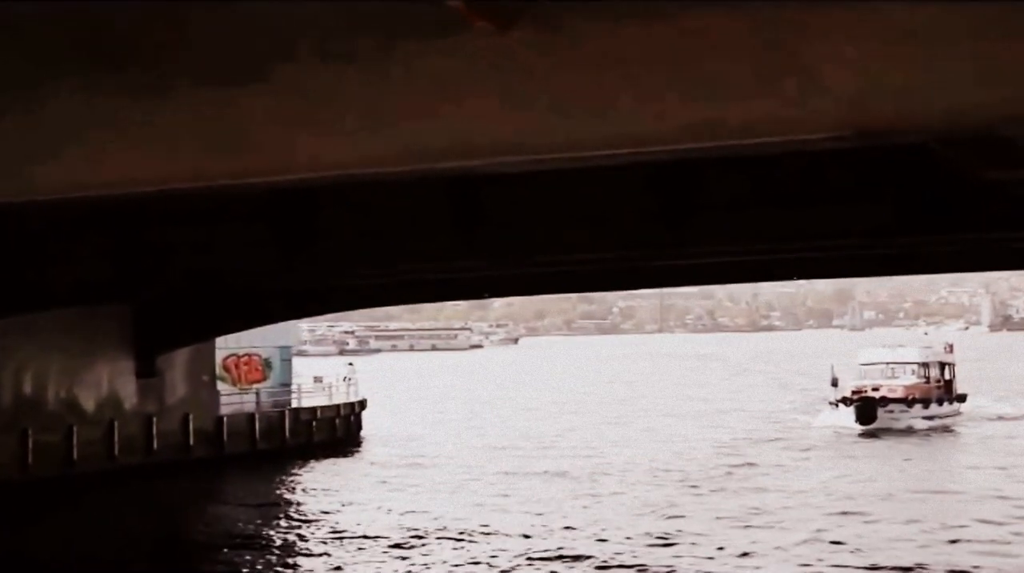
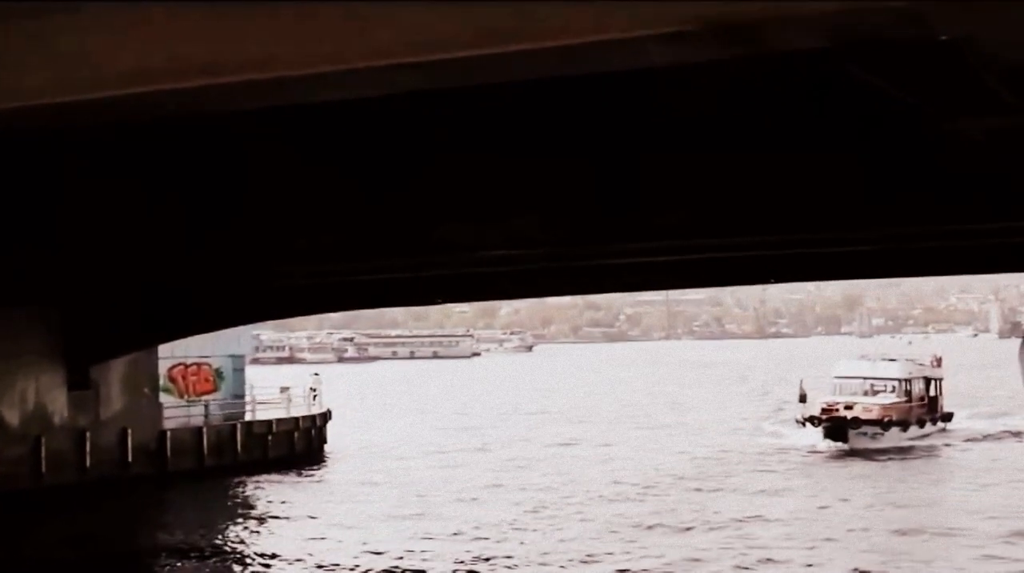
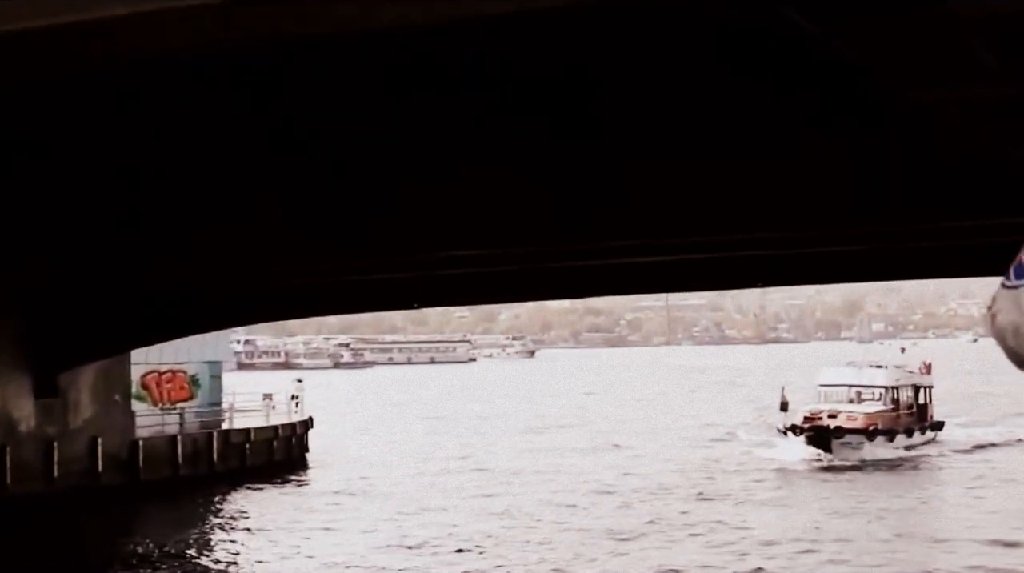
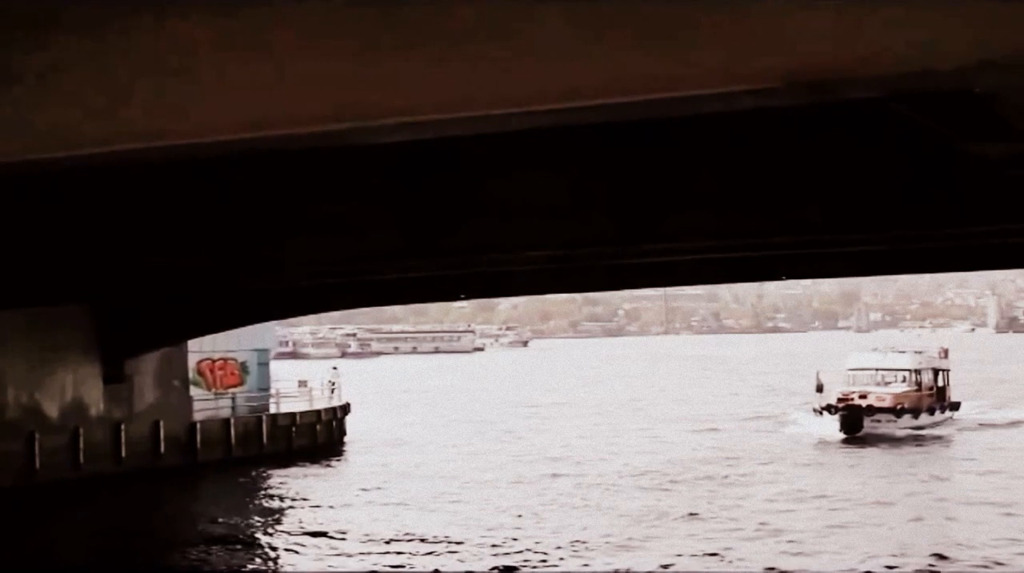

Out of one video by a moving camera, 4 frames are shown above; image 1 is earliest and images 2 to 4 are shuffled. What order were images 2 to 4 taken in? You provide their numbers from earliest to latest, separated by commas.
4, 2, 3
